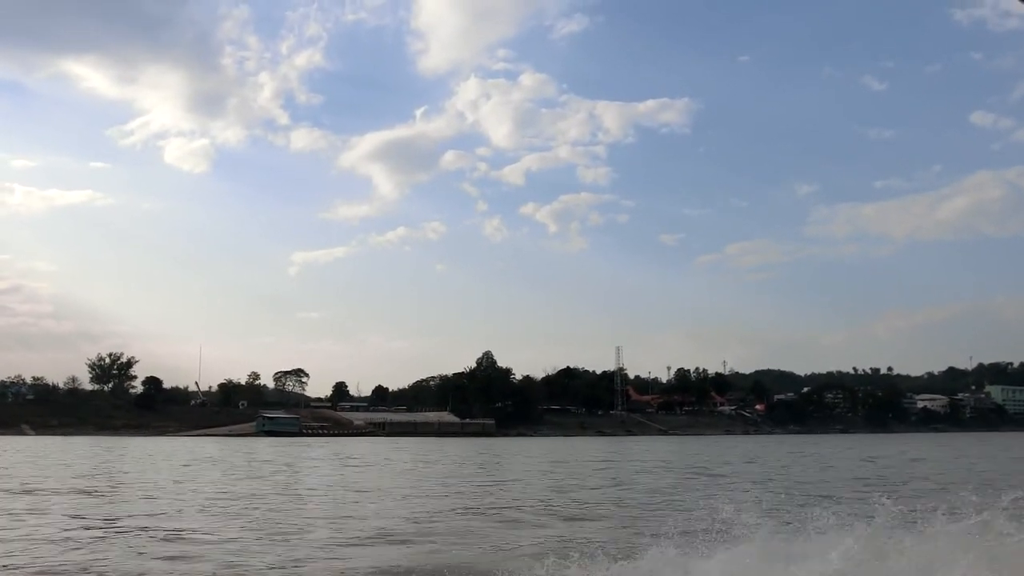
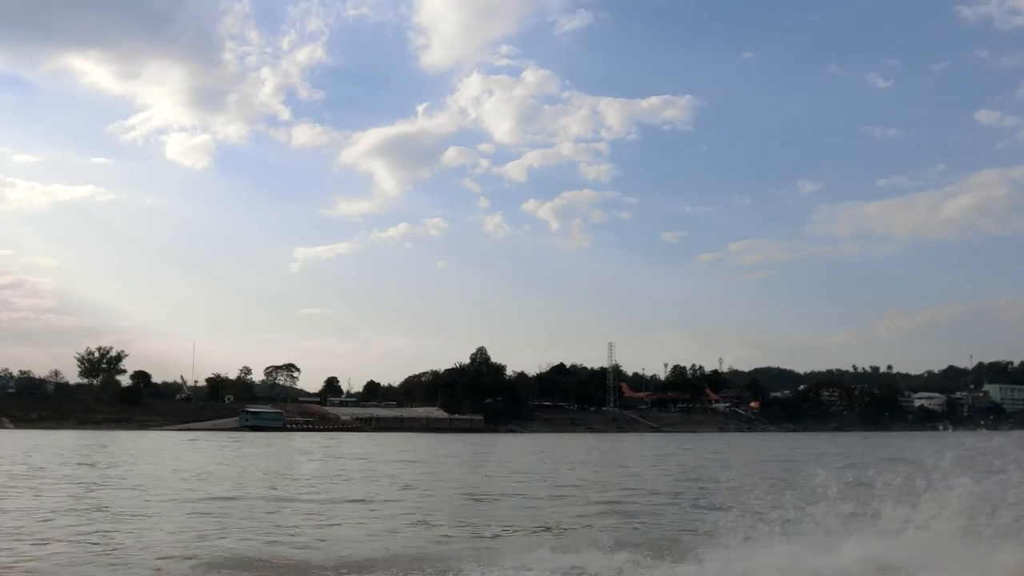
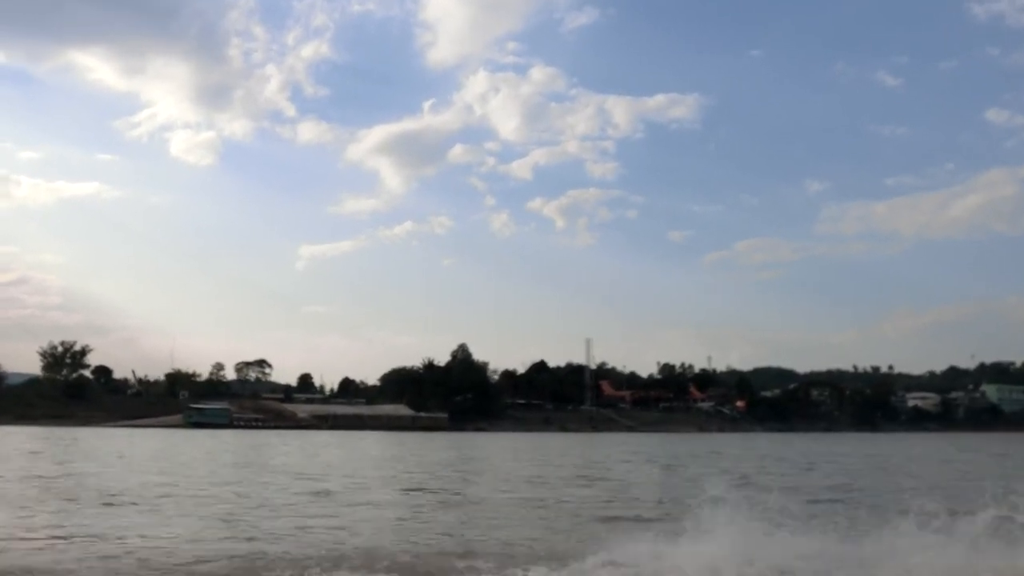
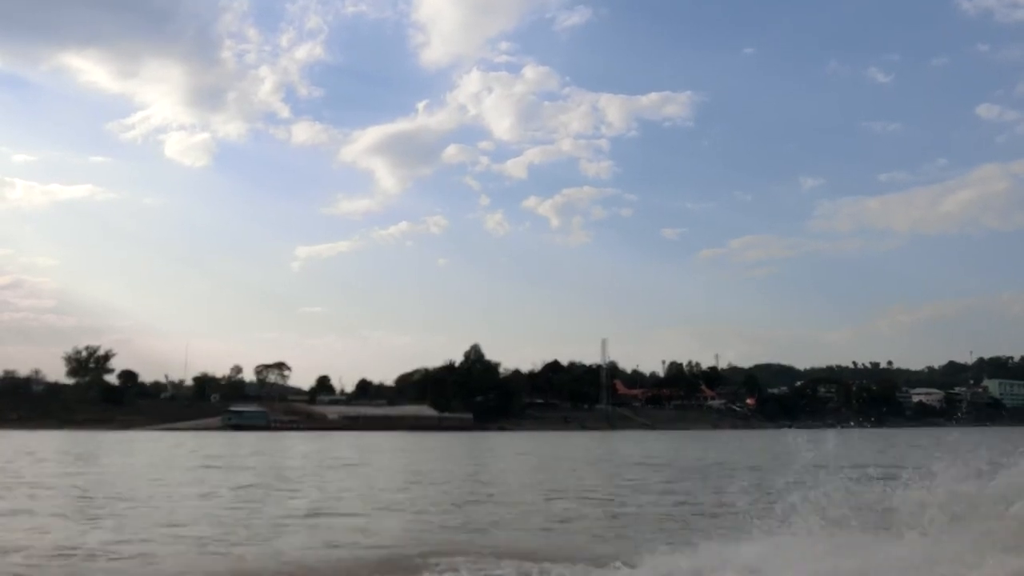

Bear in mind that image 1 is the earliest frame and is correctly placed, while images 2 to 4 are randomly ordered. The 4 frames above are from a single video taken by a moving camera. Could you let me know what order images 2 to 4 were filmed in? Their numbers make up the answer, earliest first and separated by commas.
2, 4, 3
